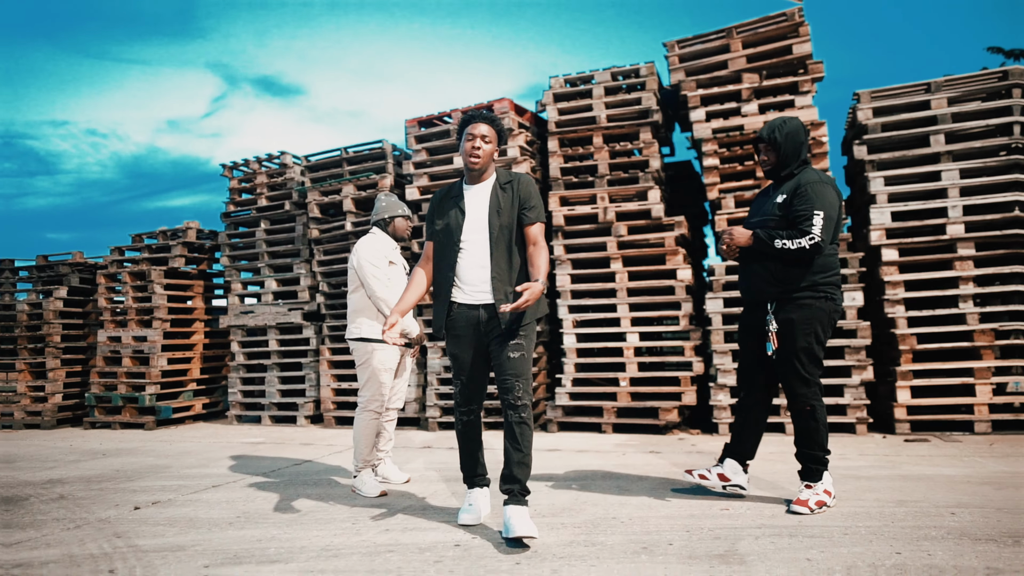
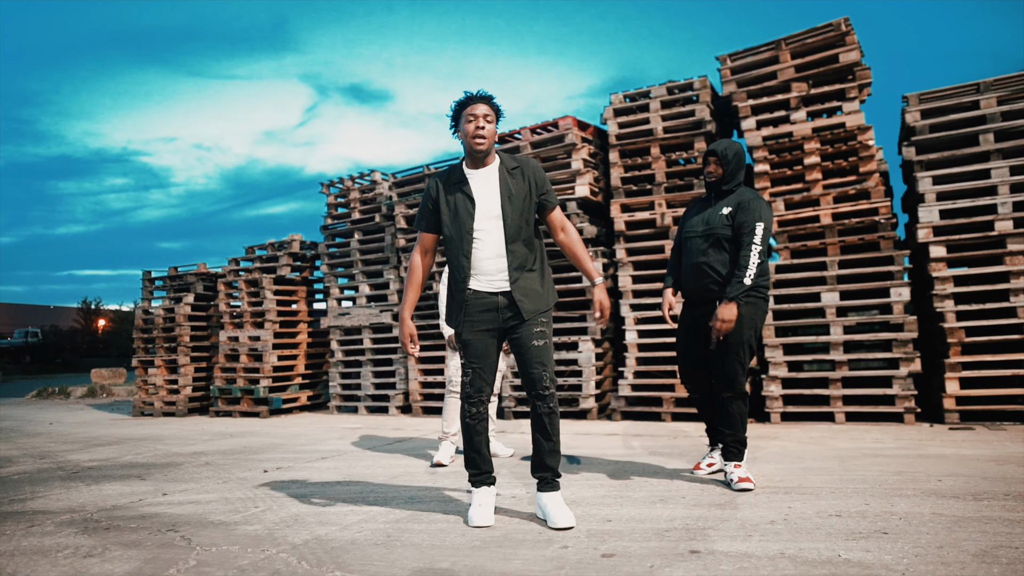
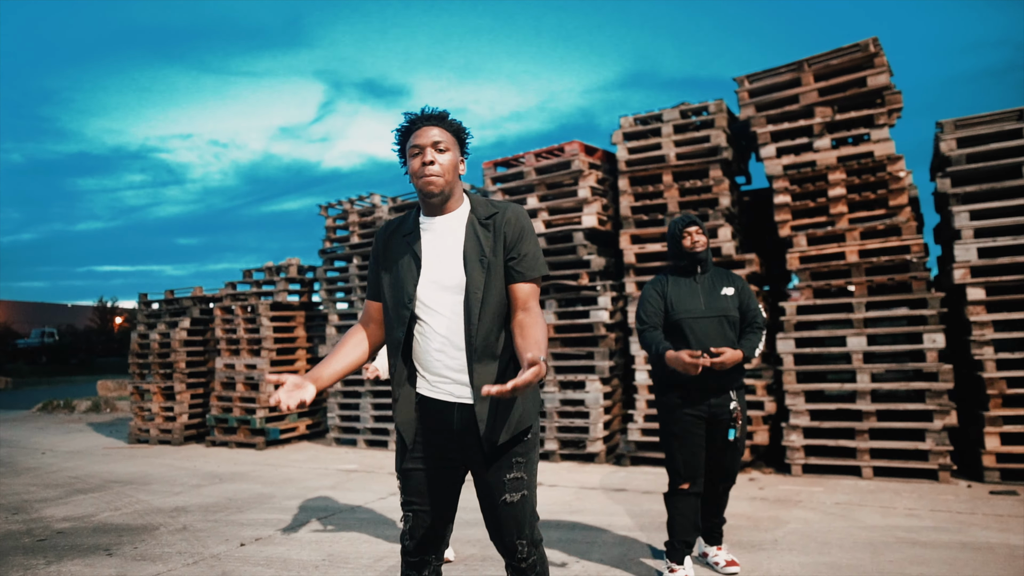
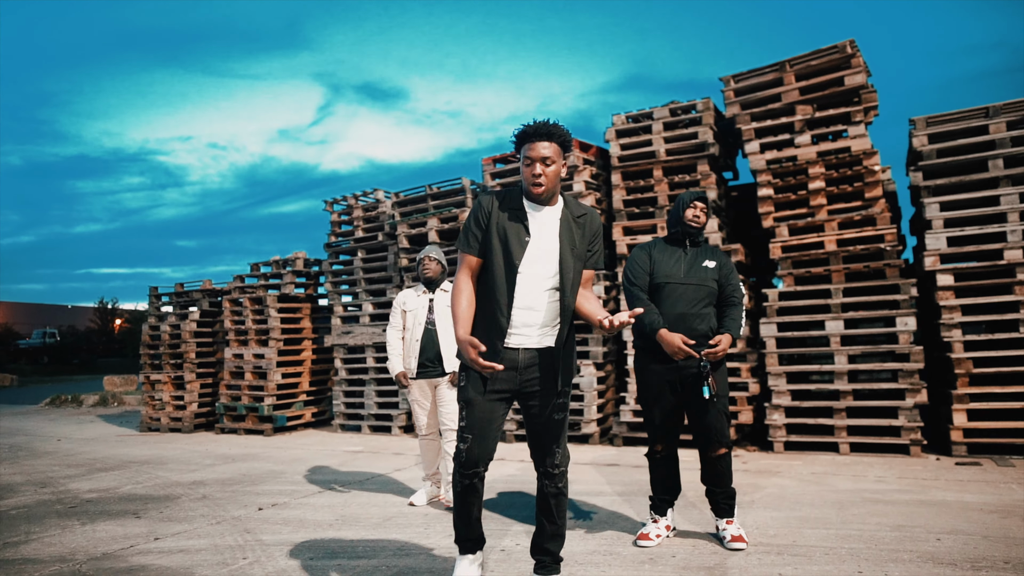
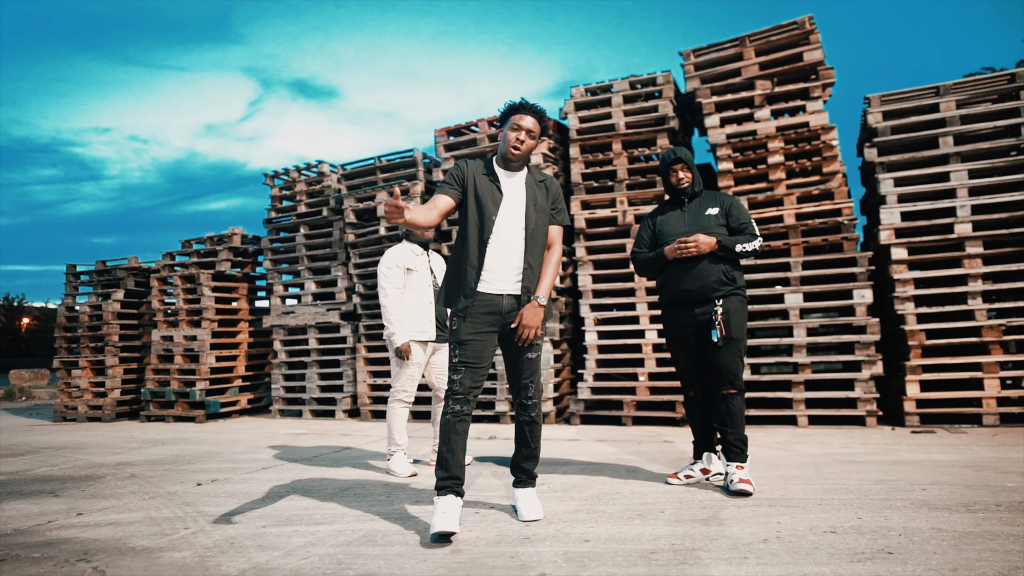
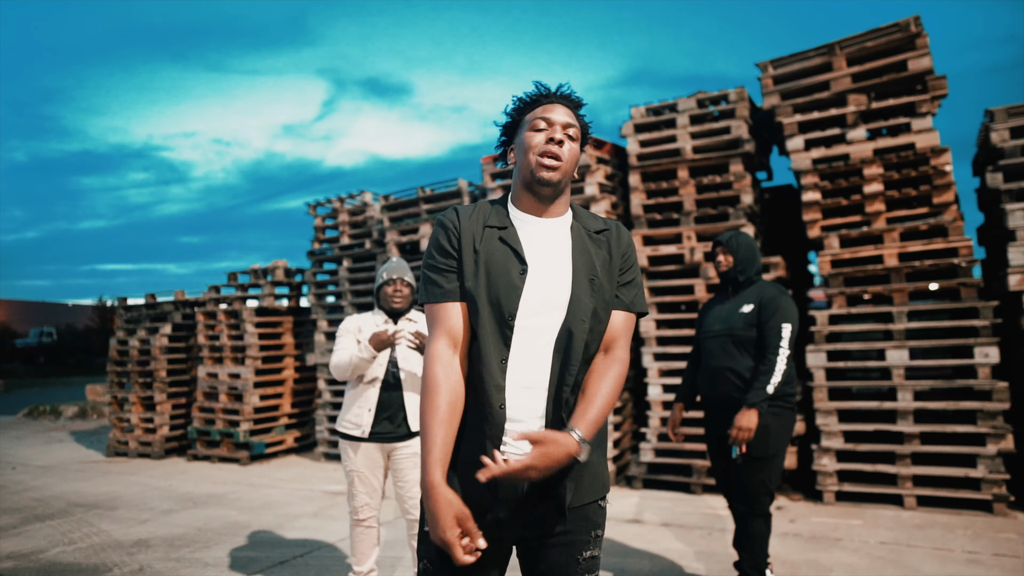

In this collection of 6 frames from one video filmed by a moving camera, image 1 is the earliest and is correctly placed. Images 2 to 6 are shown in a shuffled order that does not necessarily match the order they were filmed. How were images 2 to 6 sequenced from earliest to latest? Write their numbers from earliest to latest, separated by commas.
5, 2, 4, 3, 6
